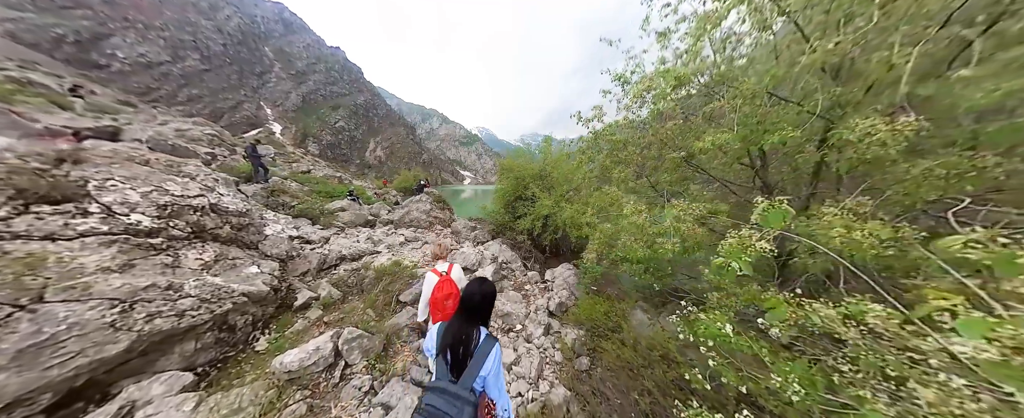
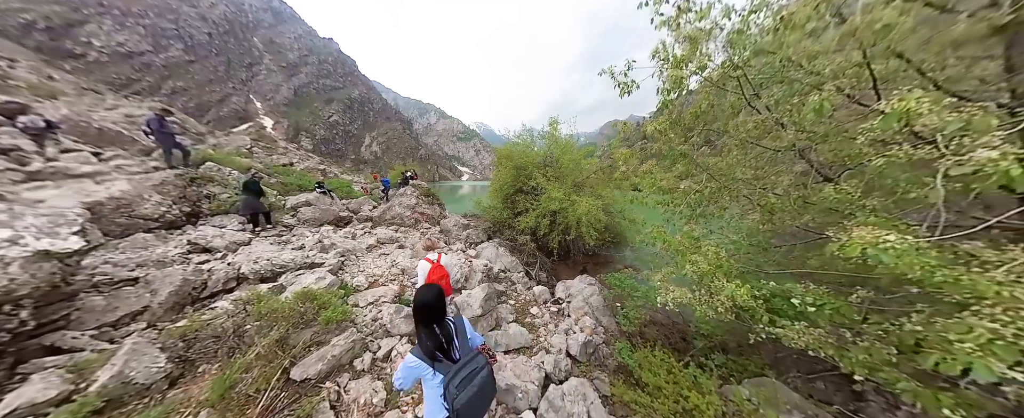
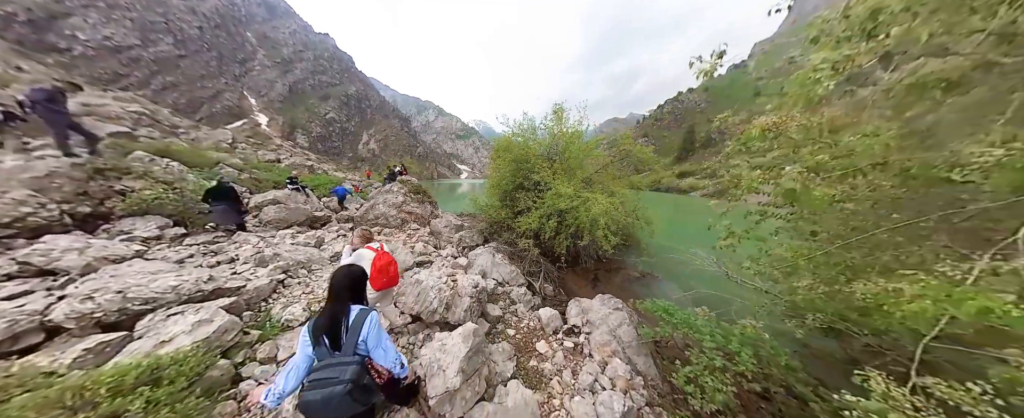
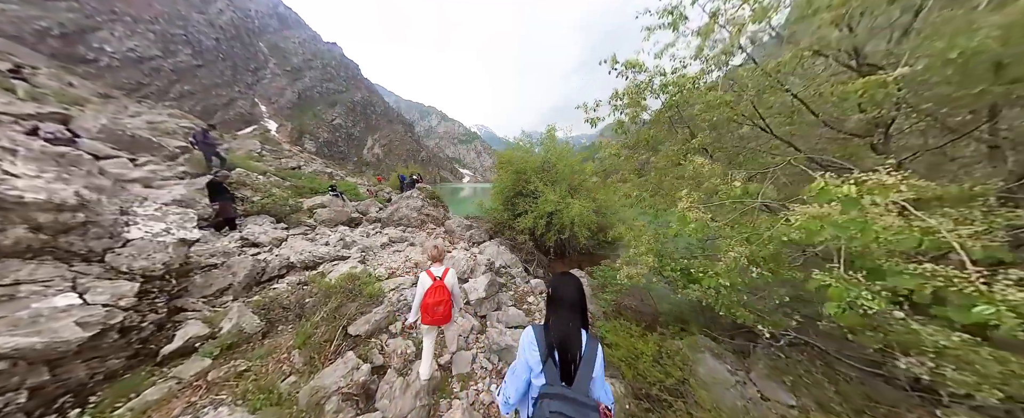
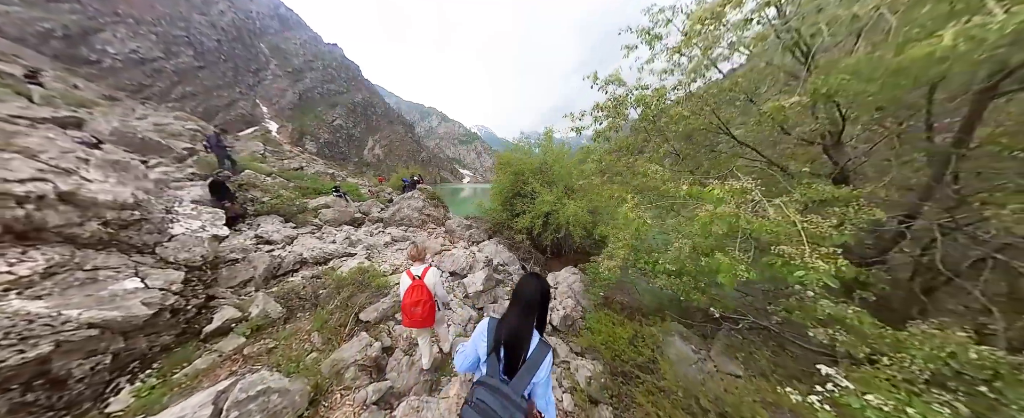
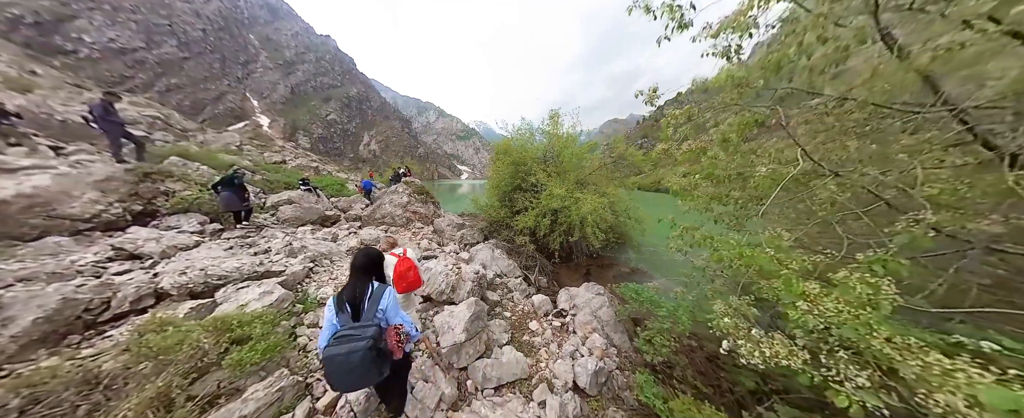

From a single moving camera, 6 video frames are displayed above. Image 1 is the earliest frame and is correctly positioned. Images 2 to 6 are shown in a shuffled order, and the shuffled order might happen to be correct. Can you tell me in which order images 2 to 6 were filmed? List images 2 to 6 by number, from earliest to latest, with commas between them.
5, 4, 2, 6, 3
